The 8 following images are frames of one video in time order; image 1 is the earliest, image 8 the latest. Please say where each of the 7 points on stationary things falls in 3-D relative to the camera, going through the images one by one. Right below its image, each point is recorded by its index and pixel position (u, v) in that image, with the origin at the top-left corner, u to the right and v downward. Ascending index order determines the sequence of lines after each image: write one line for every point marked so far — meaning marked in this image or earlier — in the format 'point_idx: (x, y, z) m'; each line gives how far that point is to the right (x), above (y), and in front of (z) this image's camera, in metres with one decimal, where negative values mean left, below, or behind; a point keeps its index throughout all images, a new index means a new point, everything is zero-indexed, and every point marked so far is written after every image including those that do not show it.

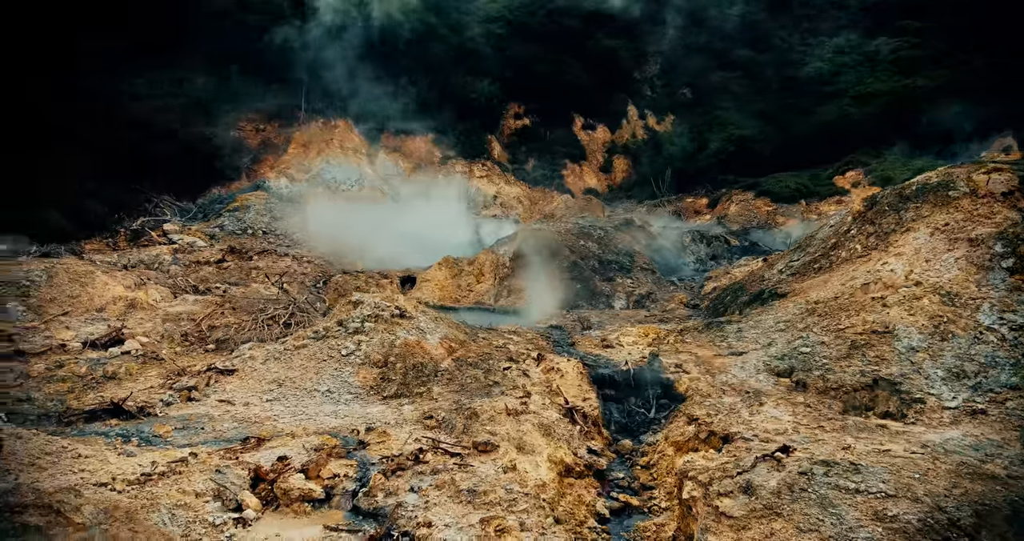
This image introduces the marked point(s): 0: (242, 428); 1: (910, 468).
0: (-3.2, -1.9, +7.1) m
1: (+3.6, -1.8, +5.4) m
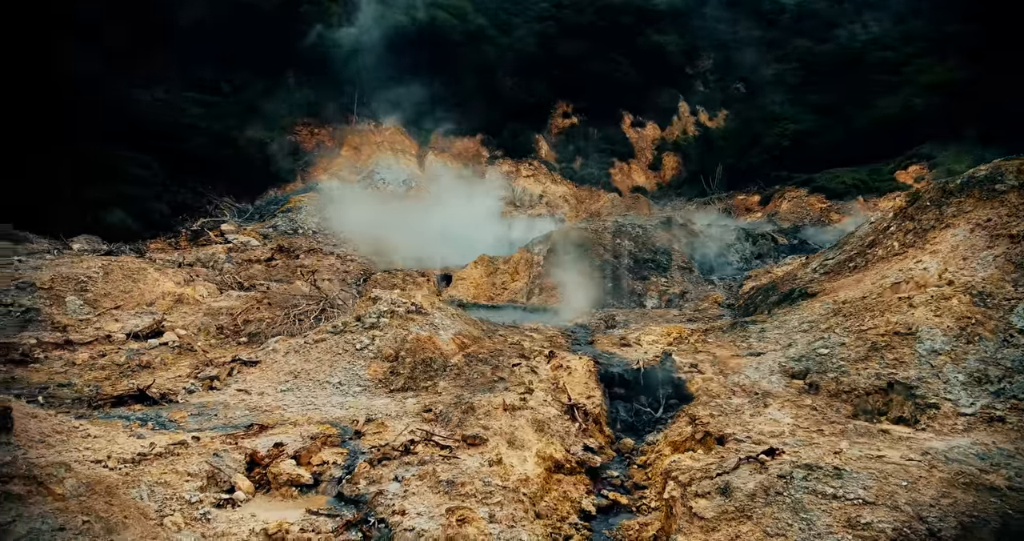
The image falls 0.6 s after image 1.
0: (-3.3, -1.8, +7.5) m
1: (+3.3, -1.8, +5.1) m
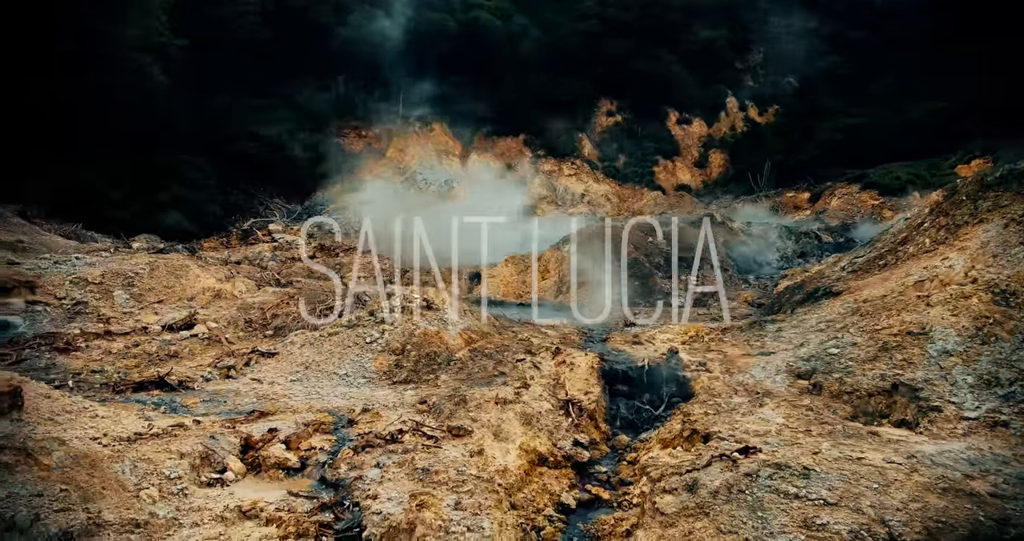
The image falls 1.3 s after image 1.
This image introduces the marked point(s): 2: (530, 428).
0: (-3.4, -1.8, +7.9) m
1: (+3.0, -1.7, +4.9) m
2: (+0.2, -1.9, +7.2) m
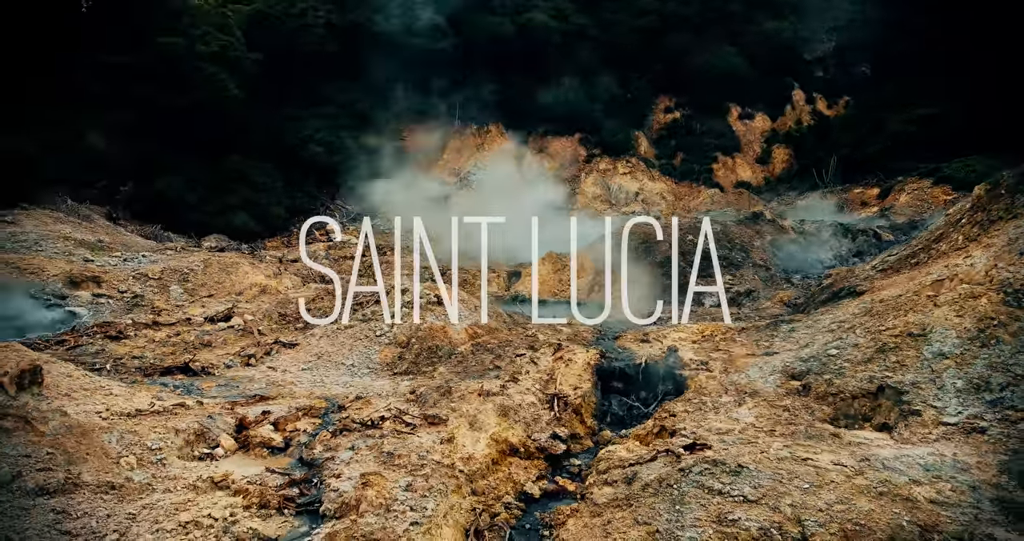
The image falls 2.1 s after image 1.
0: (-3.6, -1.7, +8.6) m
1: (+2.4, -1.7, +4.8) m
2: (-0.1, -1.9, +7.4) m
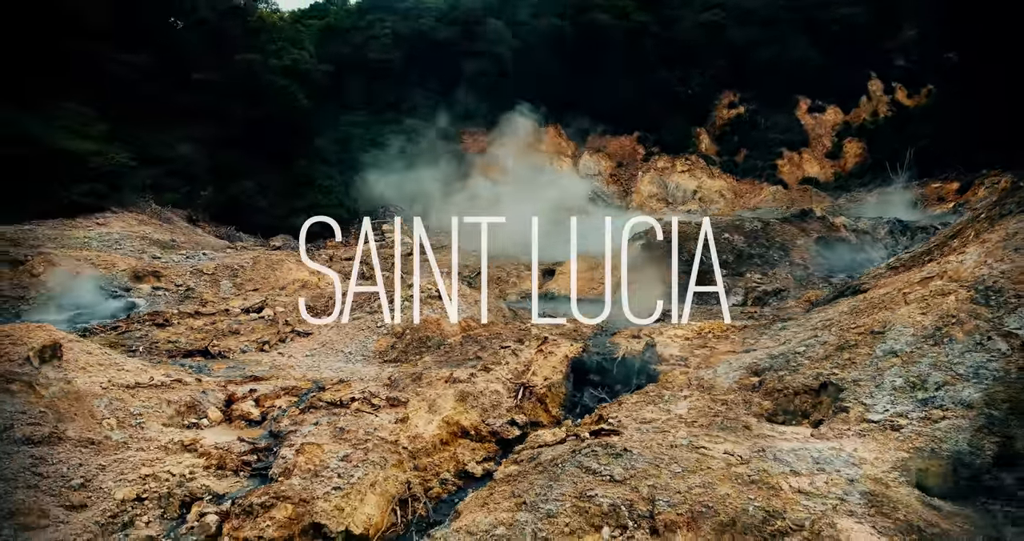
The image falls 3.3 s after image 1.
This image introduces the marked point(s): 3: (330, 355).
0: (-4.0, -1.6, +9.5) m
1: (+1.5, -1.6, +5.0) m
2: (-0.7, -1.8, +7.9) m
3: (-3.2, -1.5, +10.3) m
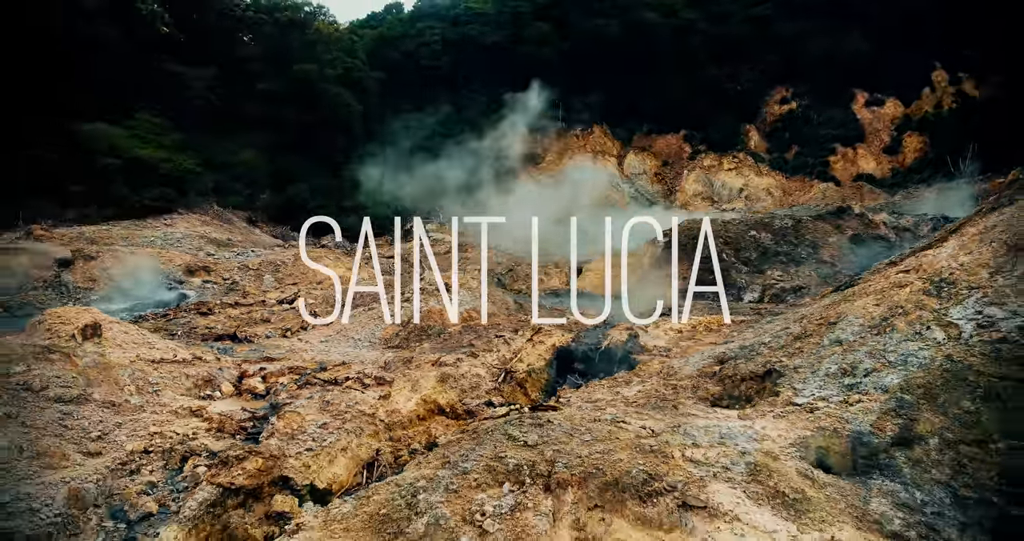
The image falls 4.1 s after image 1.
0: (-4.1, -1.5, +10.5) m
1: (+0.8, -1.5, +5.5) m
2: (-1.0, -1.7, +8.6) m
3: (-3.3, -1.4, +11.2) m
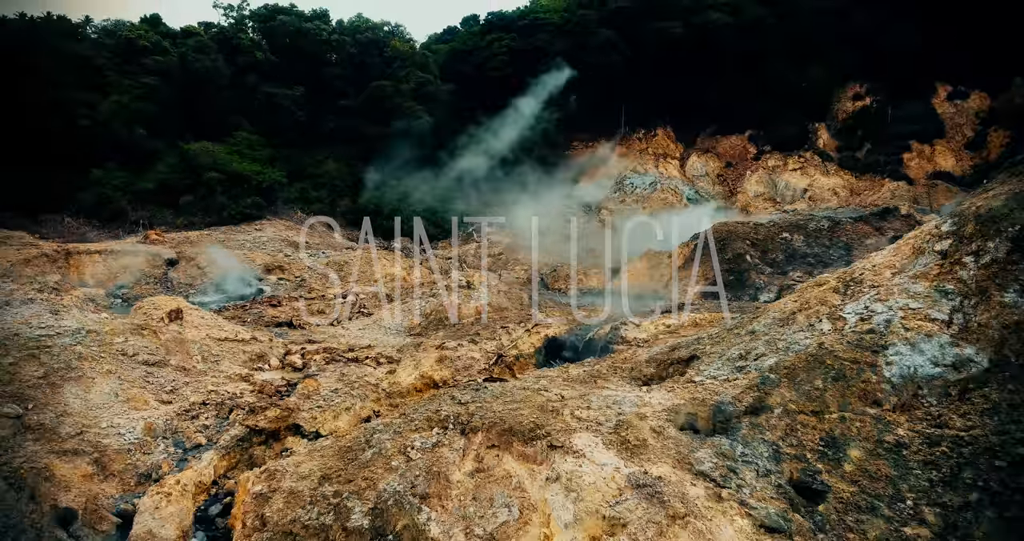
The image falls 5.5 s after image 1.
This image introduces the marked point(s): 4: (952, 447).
0: (-4.0, -1.4, +12.7) m
1: (+0.1, -1.5, +7.0) m
2: (-1.3, -1.7, +10.3) m
3: (-3.1, -1.3, +13.3) m
4: (+4.0, -1.6, +5.4) m
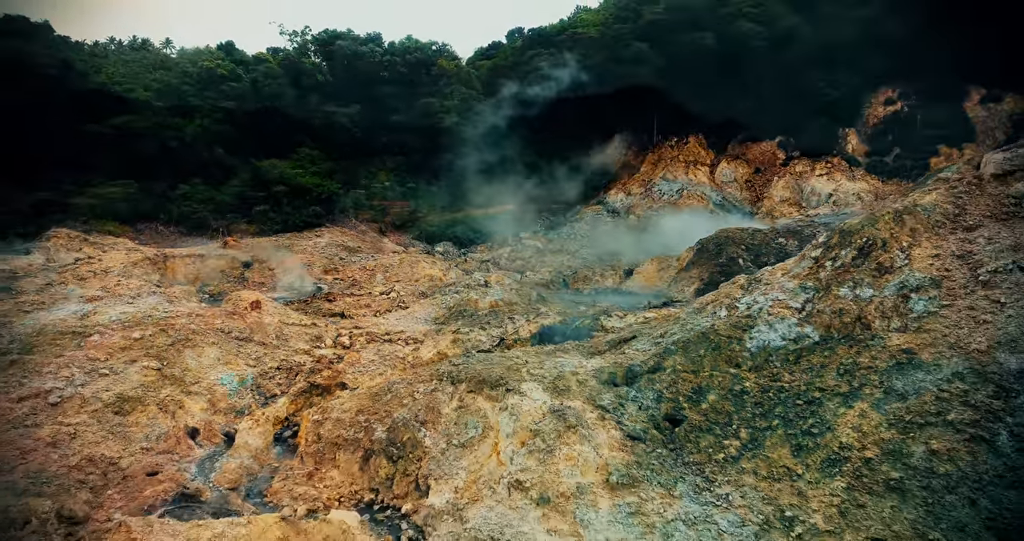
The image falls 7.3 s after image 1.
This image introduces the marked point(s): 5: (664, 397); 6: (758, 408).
0: (-3.9, -1.5, +15.9) m
1: (-0.3, -1.5, +9.8) m
2: (-1.3, -1.7, +13.3) m
3: (-2.9, -1.4, +16.4) m
4: (+3.5, -1.6, +7.9) m
5: (+2.1, -1.8, +8.3) m
6: (+3.2, -1.8, +7.7) m
